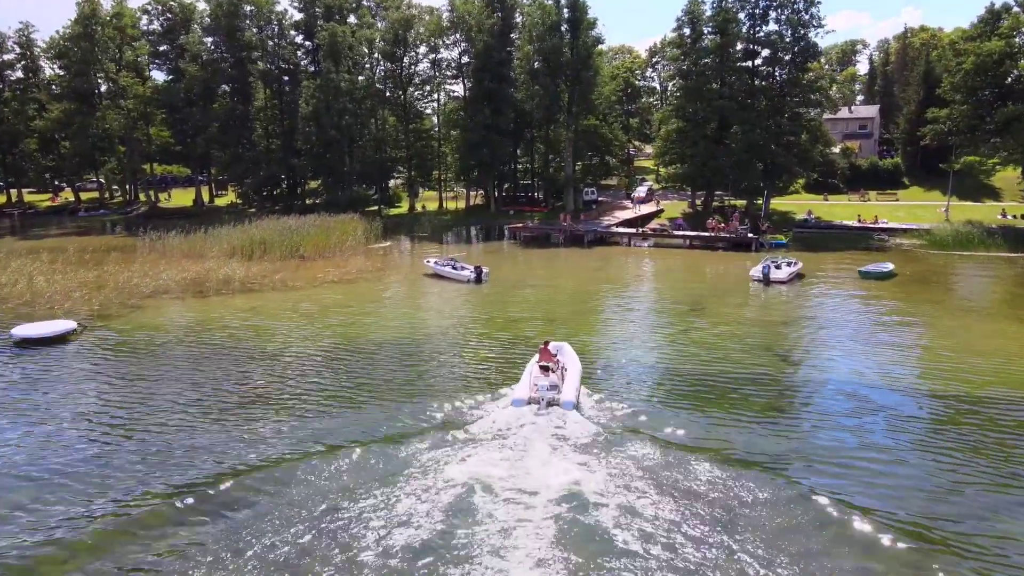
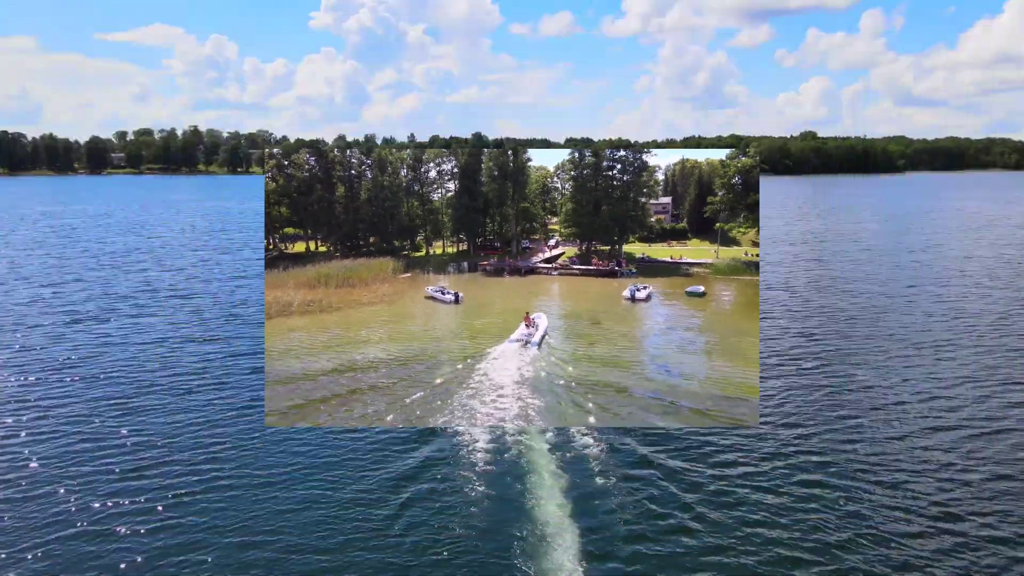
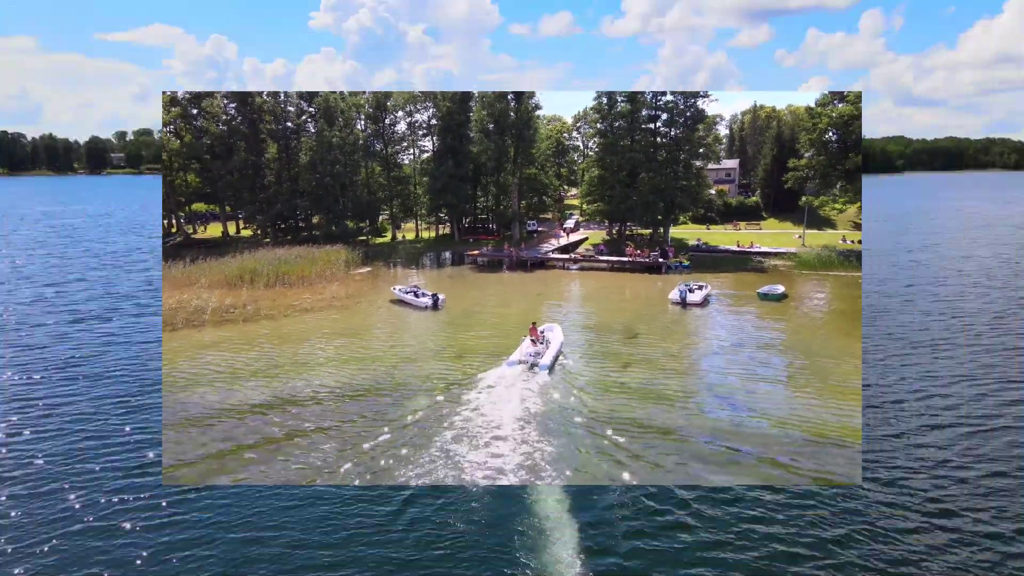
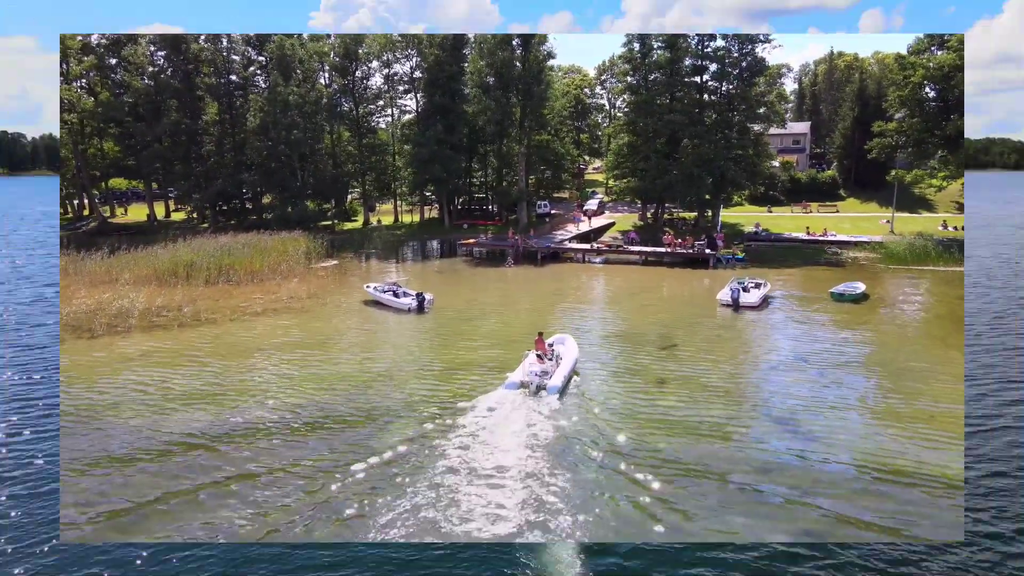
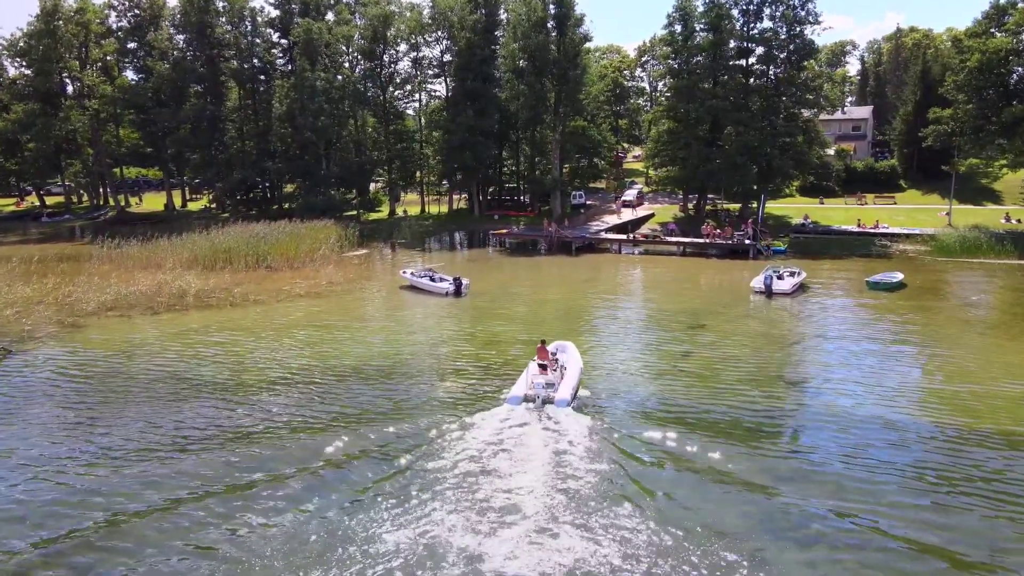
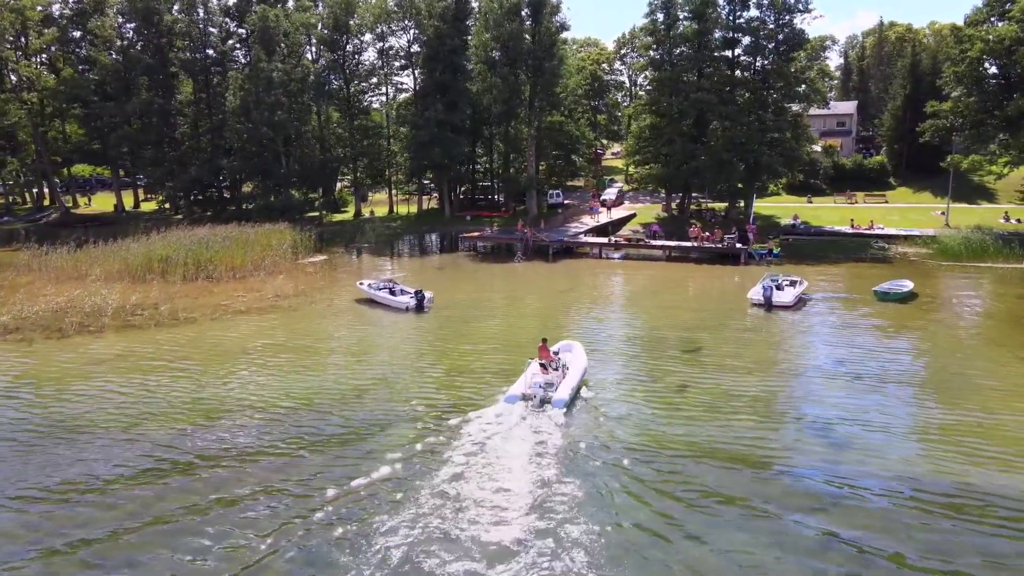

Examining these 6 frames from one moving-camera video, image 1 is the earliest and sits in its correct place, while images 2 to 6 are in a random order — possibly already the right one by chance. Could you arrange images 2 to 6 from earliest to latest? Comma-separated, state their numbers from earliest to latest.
5, 6, 4, 3, 2
